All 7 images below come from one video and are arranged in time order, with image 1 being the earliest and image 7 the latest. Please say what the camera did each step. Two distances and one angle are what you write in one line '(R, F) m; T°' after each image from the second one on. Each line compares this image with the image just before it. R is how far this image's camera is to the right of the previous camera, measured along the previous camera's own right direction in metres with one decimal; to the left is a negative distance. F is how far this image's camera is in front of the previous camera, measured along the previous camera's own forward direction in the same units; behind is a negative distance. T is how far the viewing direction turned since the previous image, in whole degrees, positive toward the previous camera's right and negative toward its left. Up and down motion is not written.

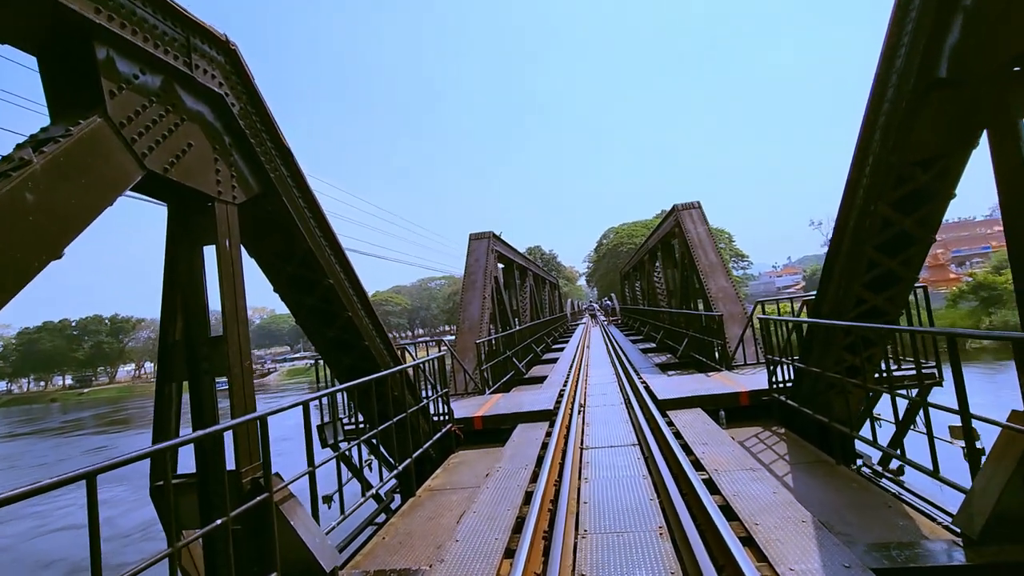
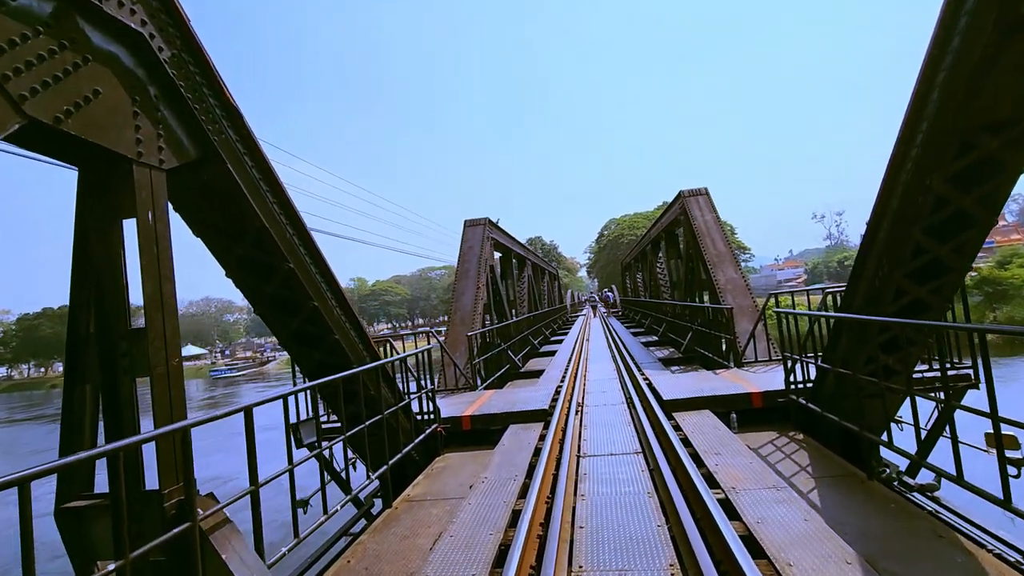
(+0.1, +0.6) m; 0°
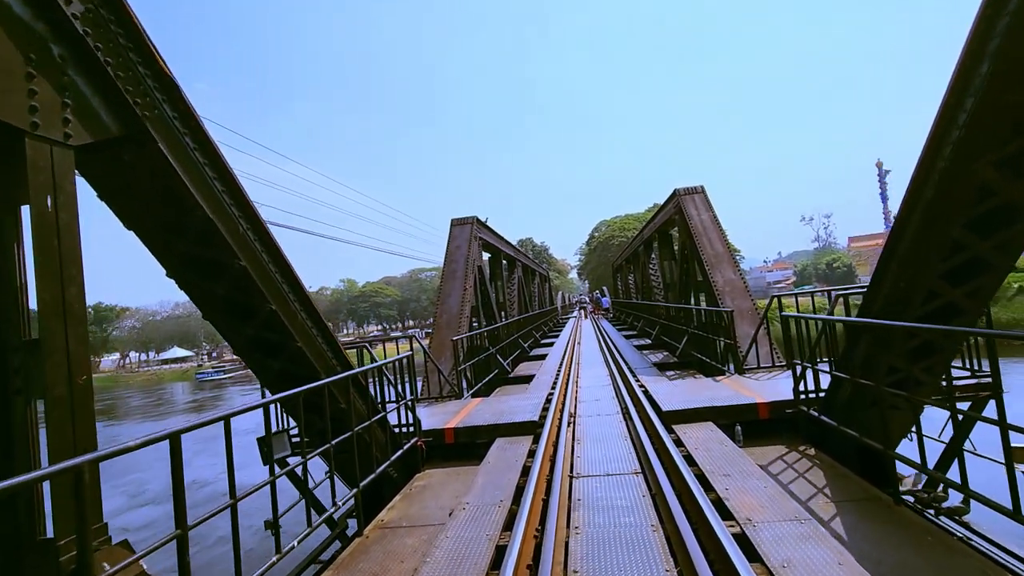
(0.0, +0.5) m; +1°
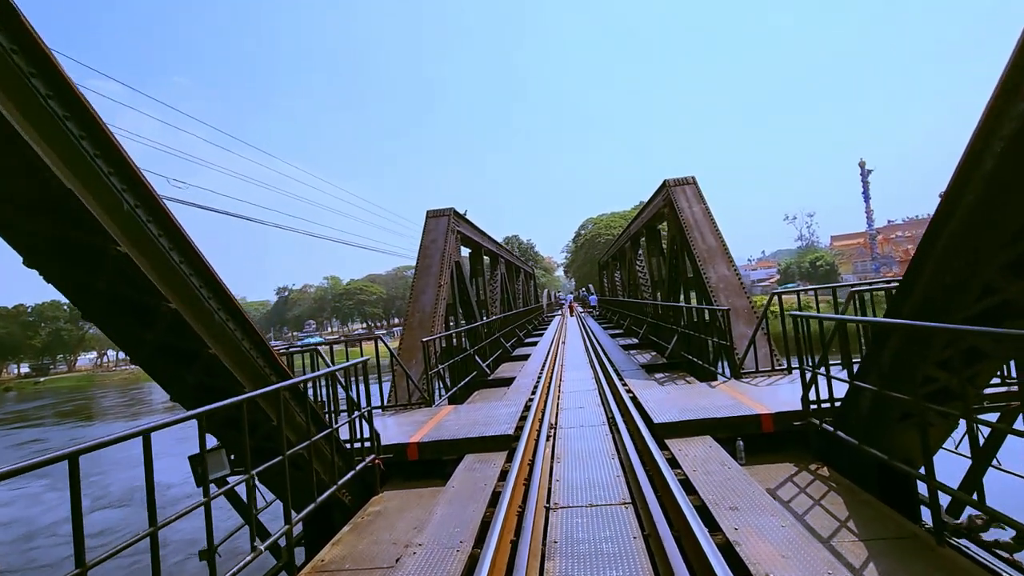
(+0.1, +0.7) m; +1°
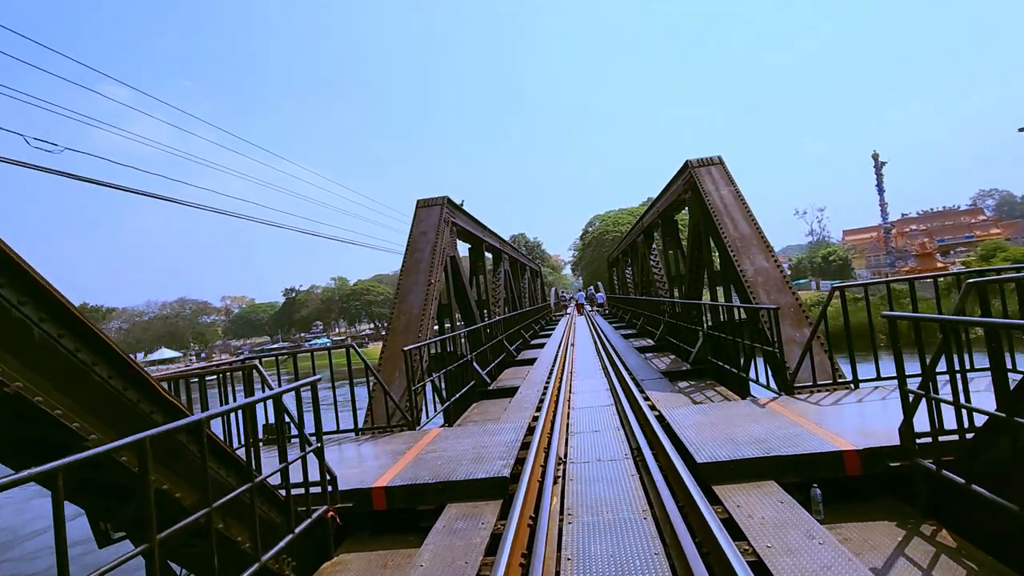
(+0.1, +1.3) m; -1°
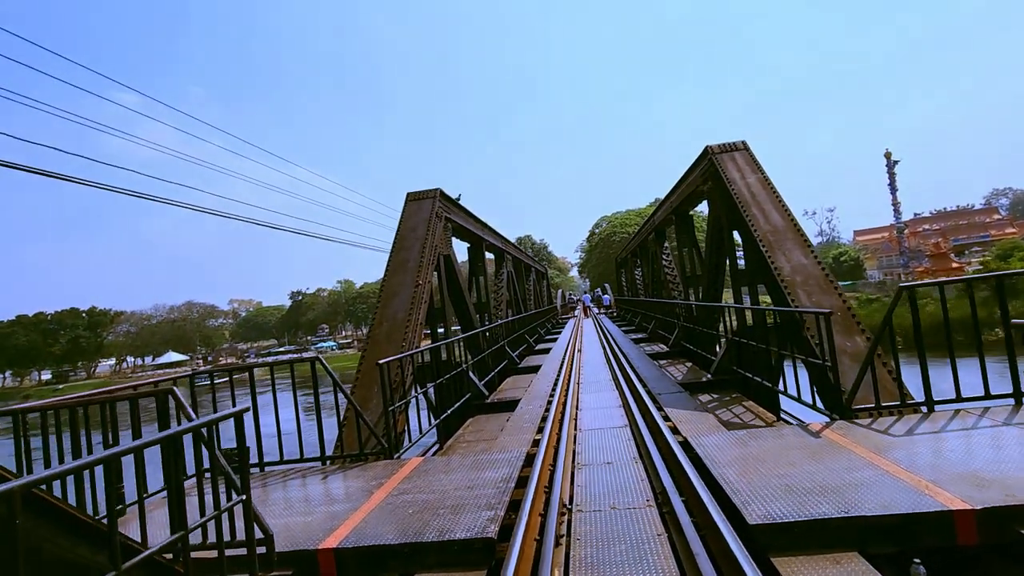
(+0.1, +1.0) m; -1°
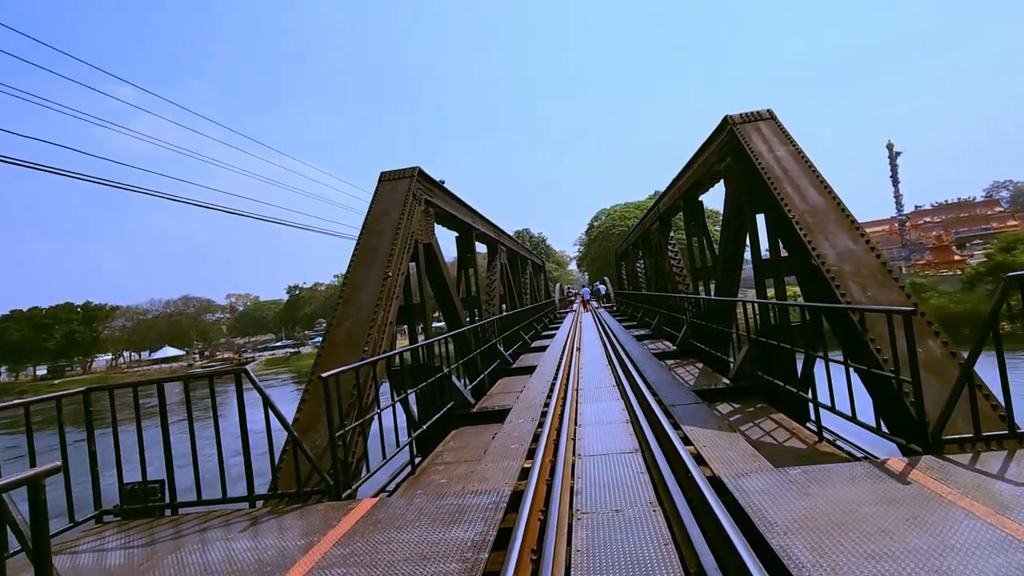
(+0.1, +1.1) m; 0°
